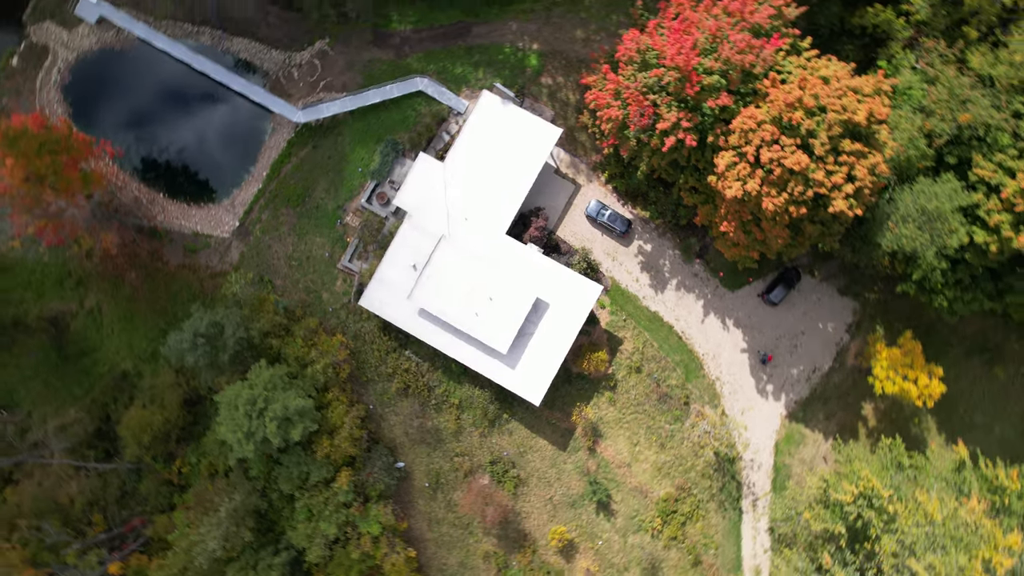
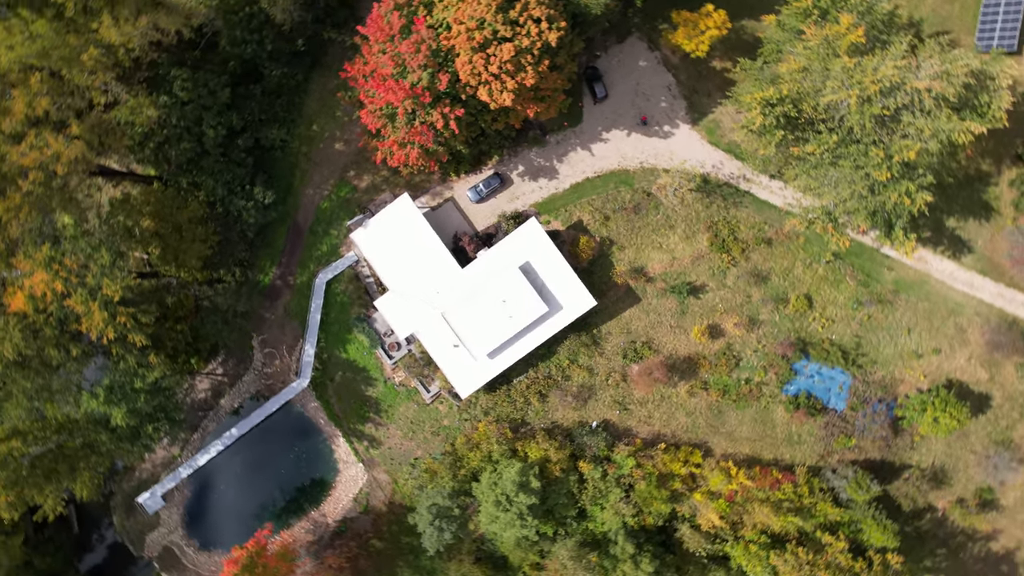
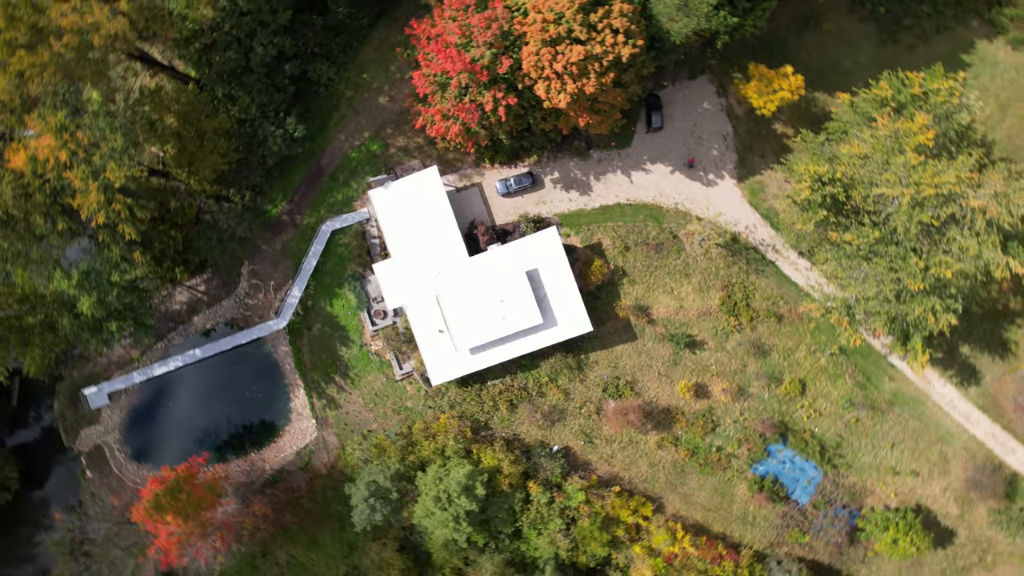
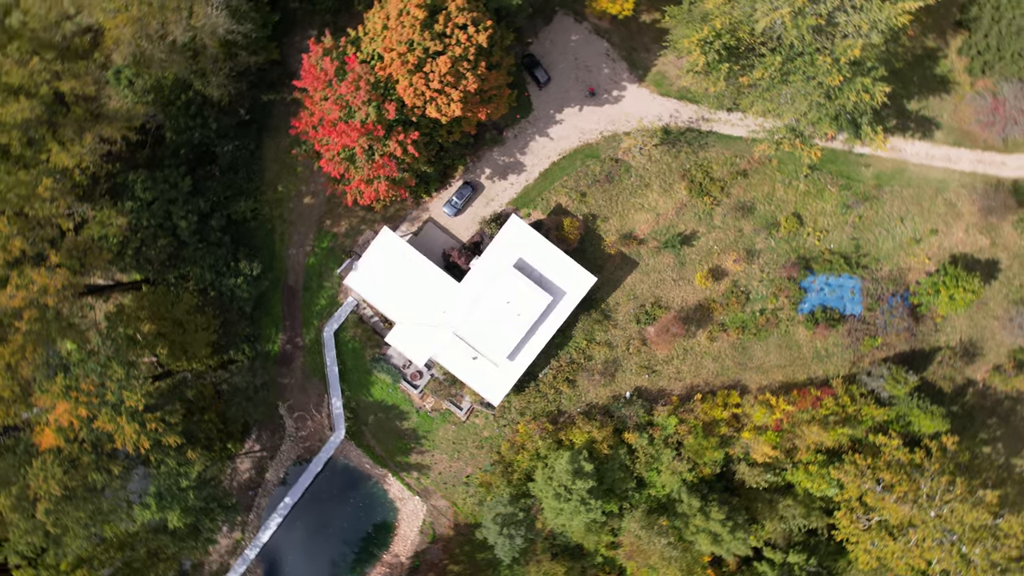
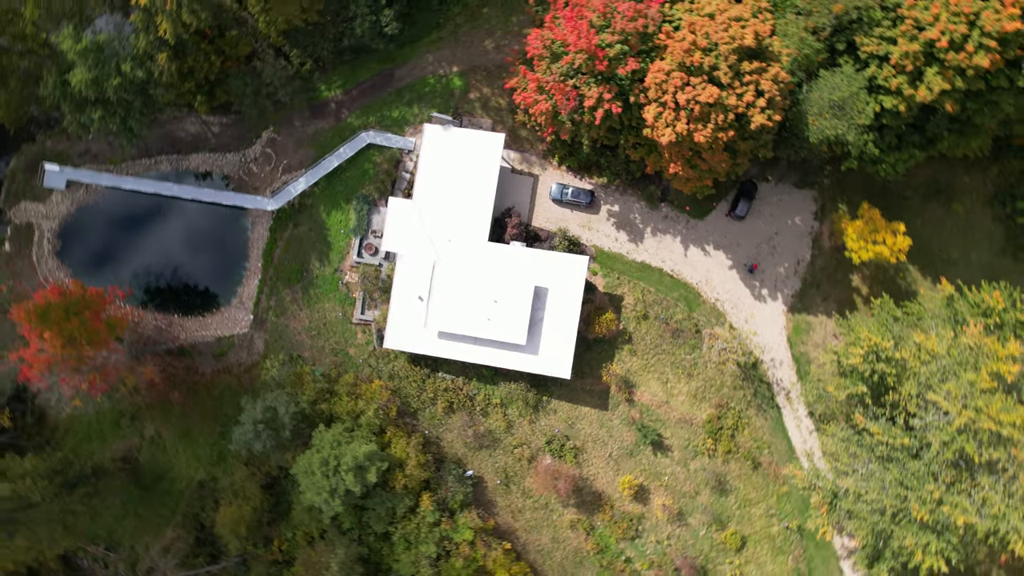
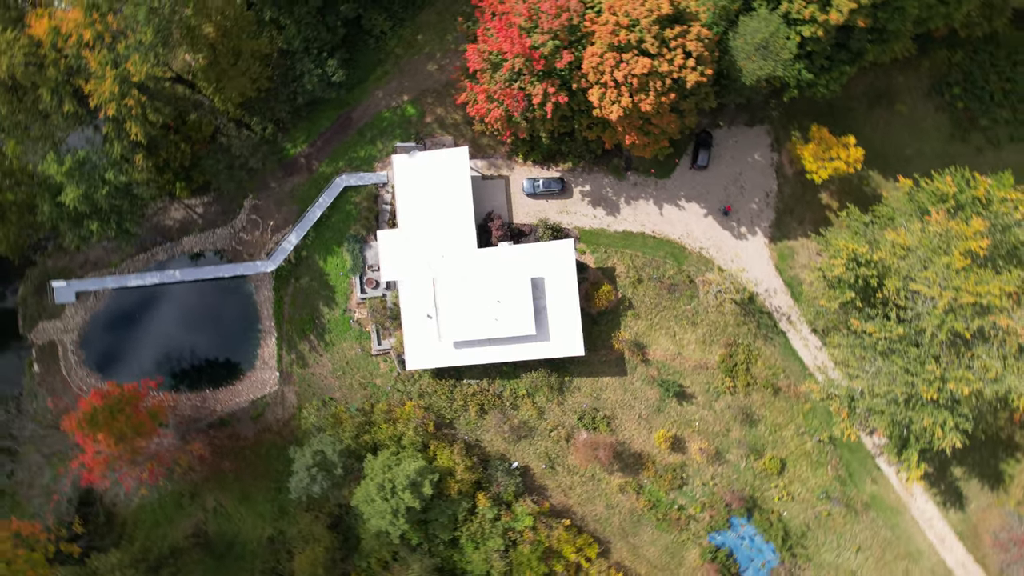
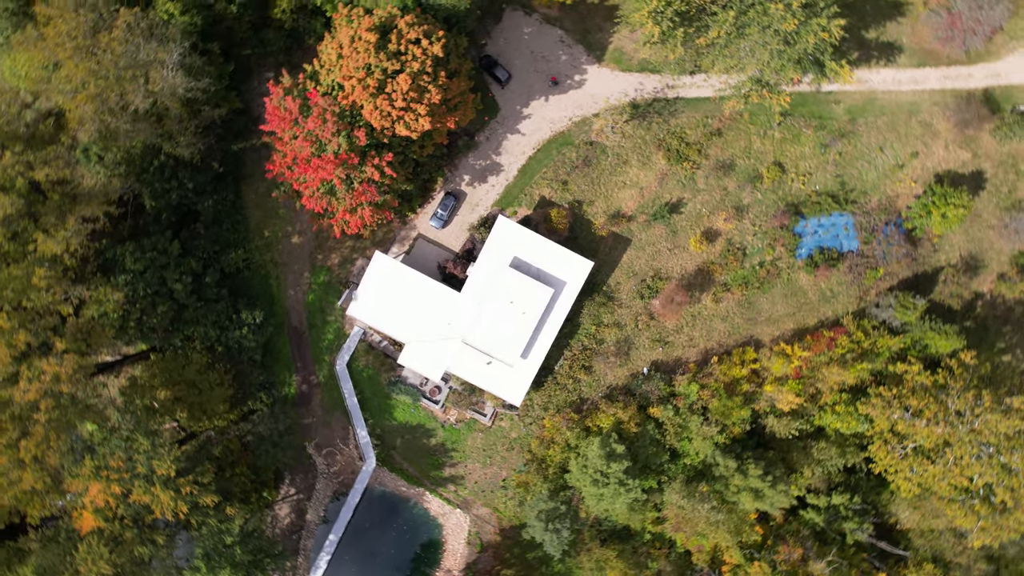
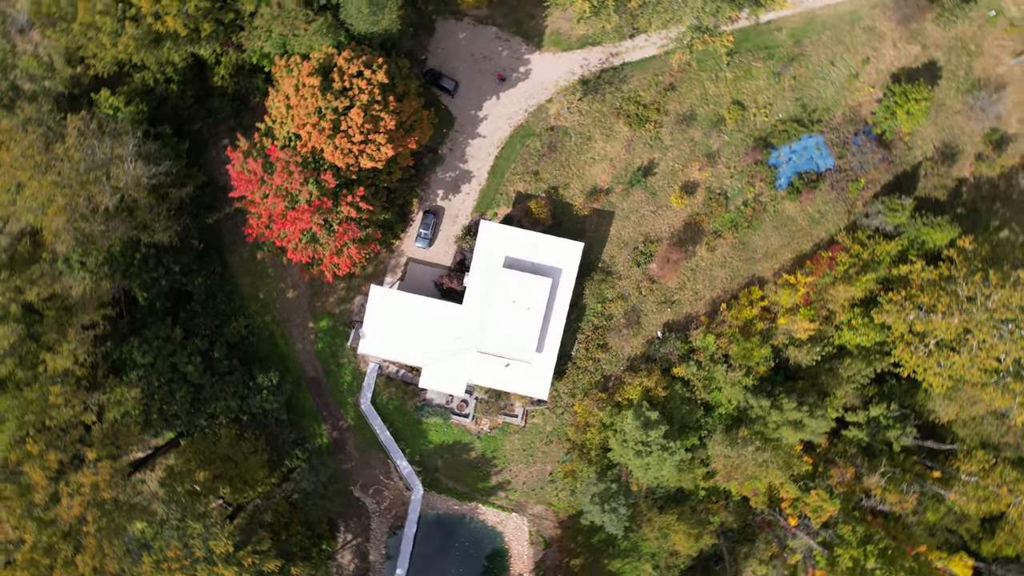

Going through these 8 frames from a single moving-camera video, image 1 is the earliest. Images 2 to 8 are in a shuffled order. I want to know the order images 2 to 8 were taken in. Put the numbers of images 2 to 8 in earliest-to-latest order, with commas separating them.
5, 6, 3, 2, 4, 7, 8
